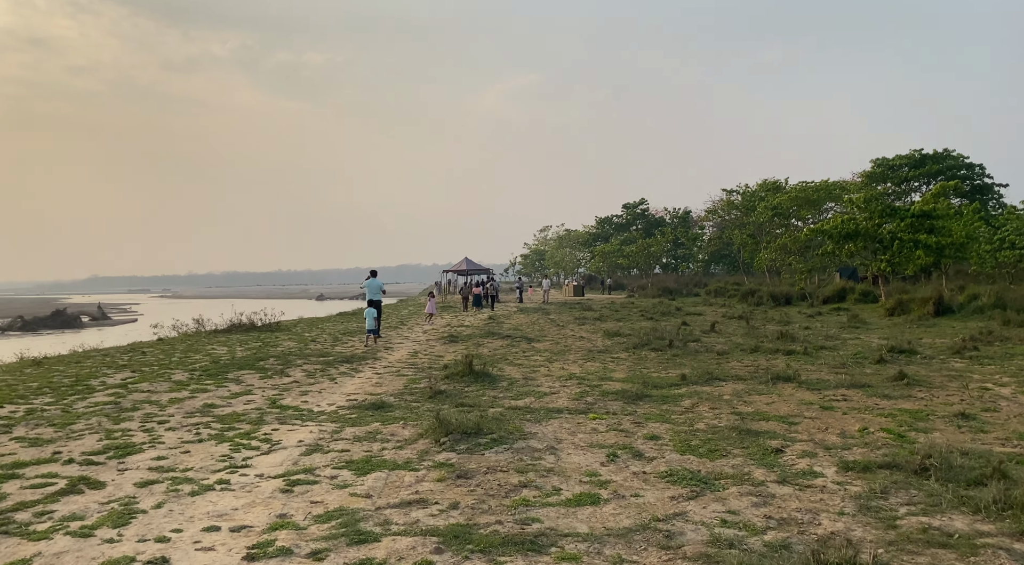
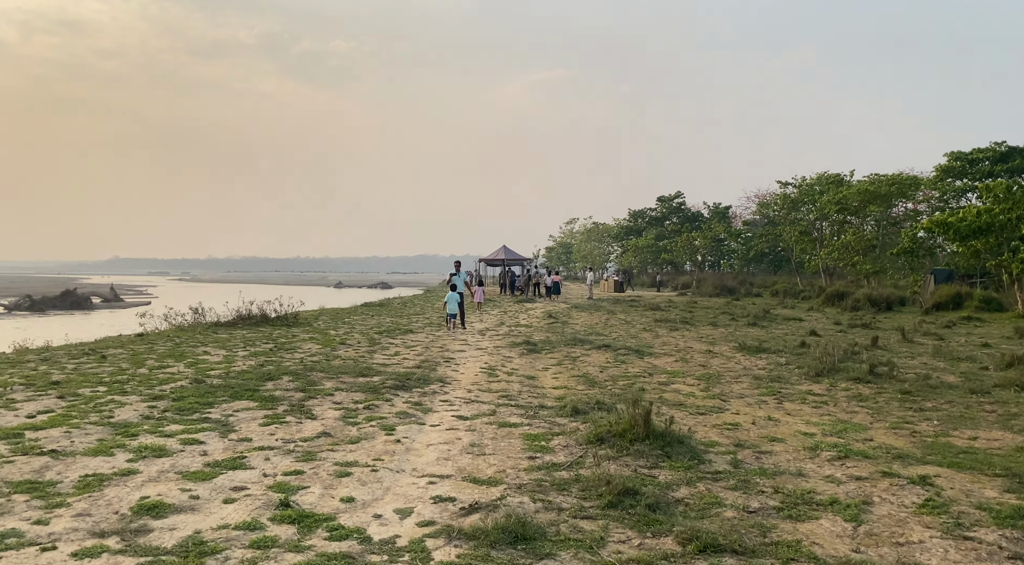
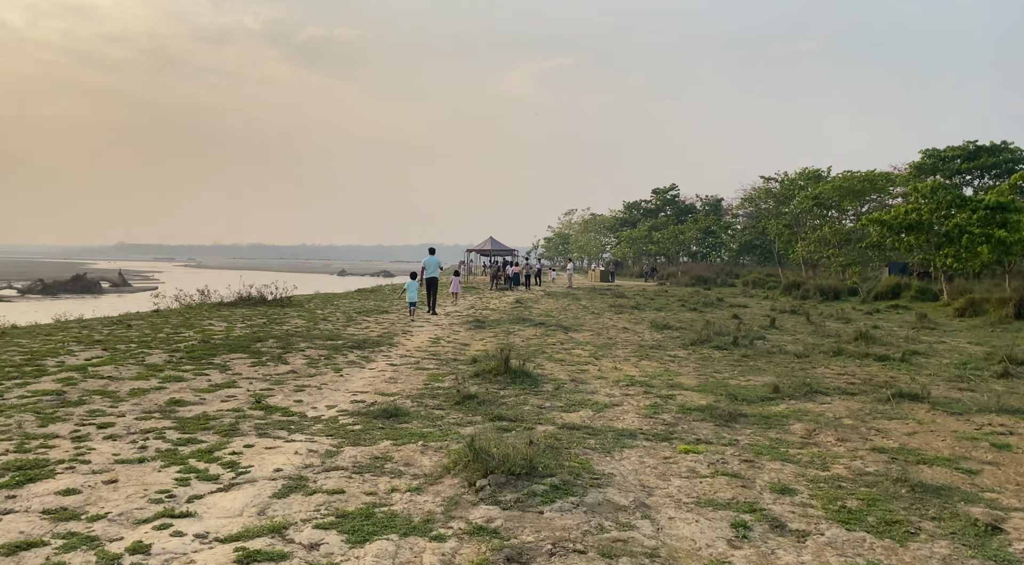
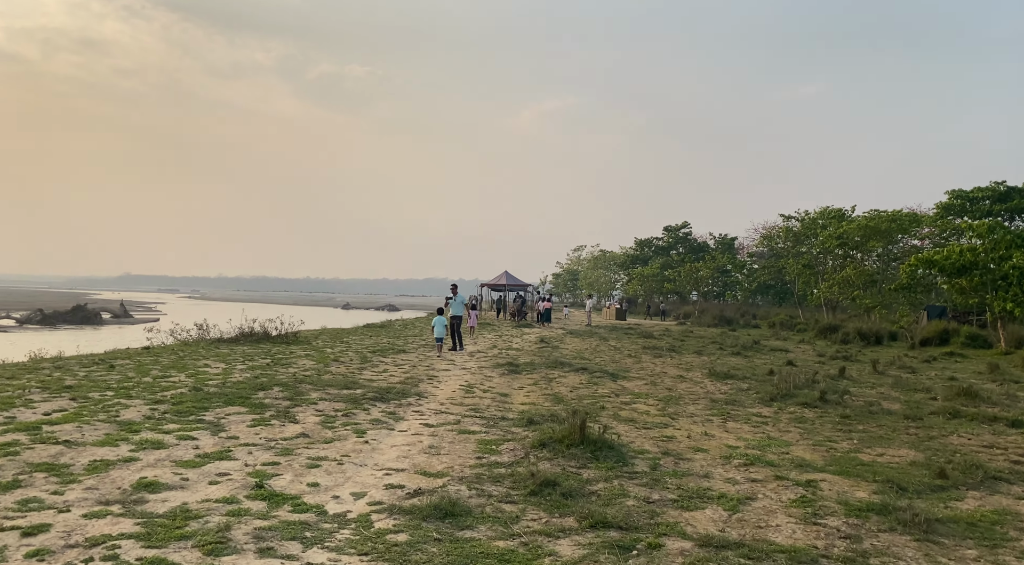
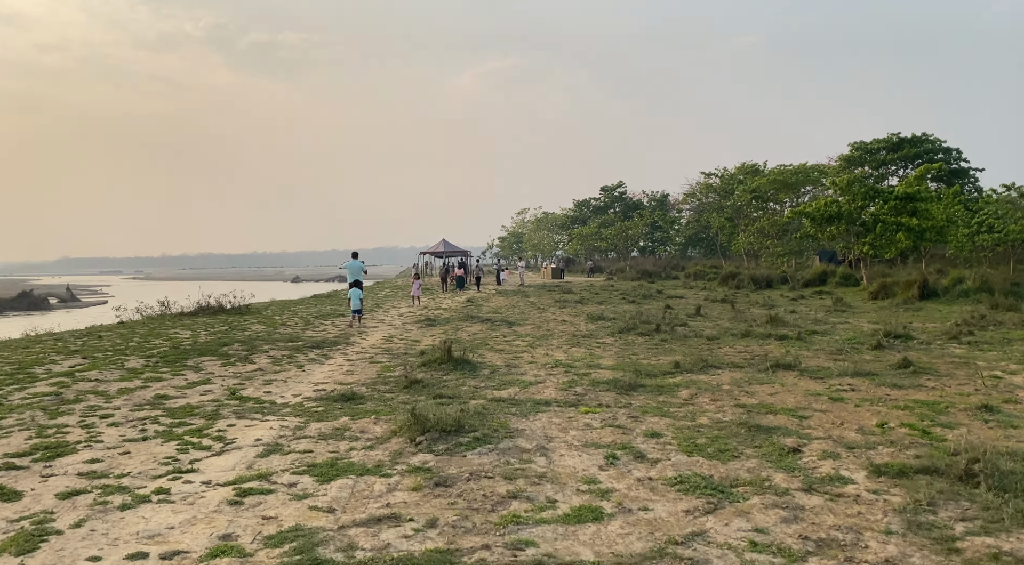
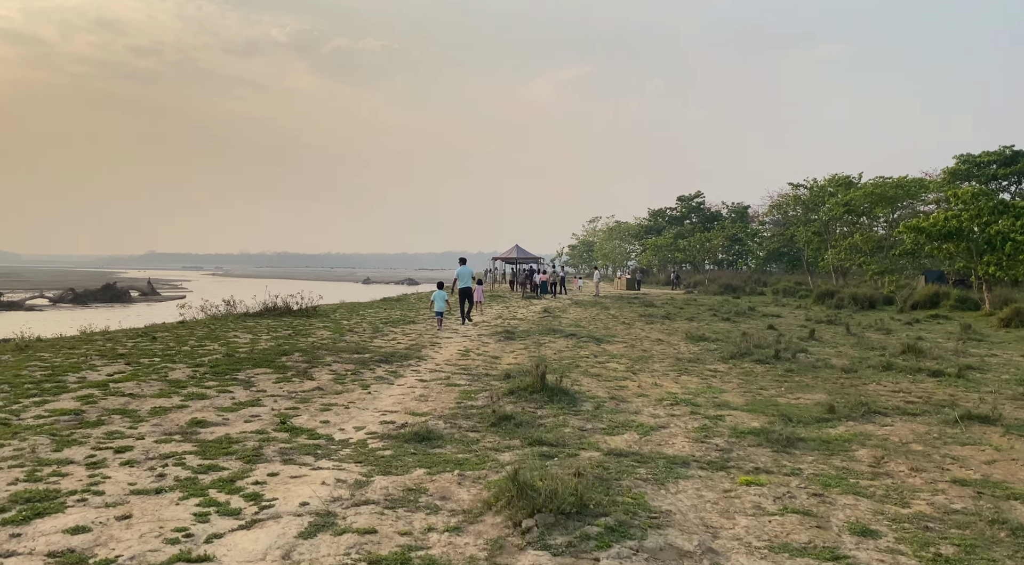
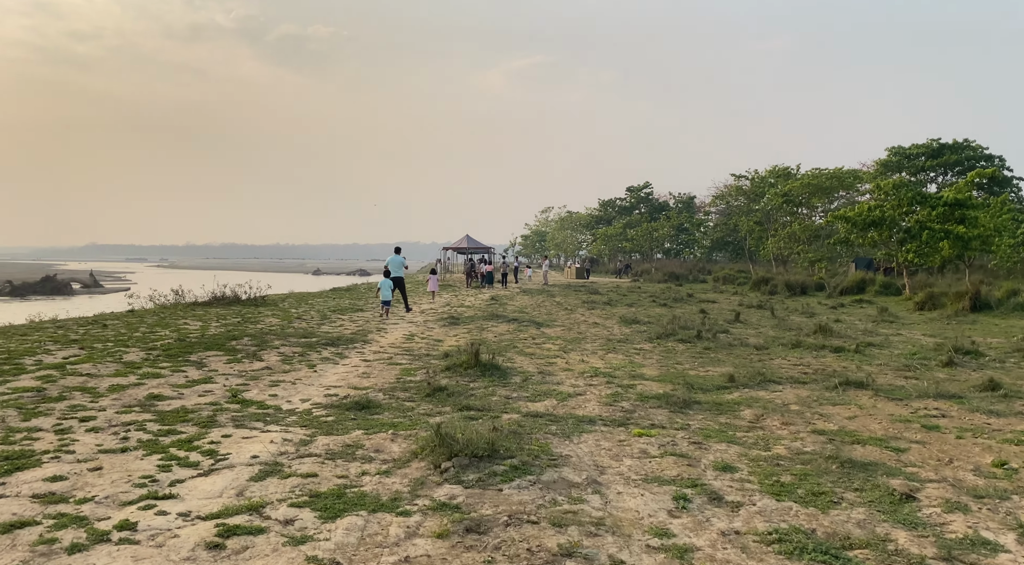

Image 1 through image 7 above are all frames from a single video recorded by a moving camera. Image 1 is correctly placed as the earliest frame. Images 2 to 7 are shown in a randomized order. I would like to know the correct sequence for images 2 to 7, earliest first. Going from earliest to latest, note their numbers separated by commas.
5, 7, 3, 6, 4, 2
